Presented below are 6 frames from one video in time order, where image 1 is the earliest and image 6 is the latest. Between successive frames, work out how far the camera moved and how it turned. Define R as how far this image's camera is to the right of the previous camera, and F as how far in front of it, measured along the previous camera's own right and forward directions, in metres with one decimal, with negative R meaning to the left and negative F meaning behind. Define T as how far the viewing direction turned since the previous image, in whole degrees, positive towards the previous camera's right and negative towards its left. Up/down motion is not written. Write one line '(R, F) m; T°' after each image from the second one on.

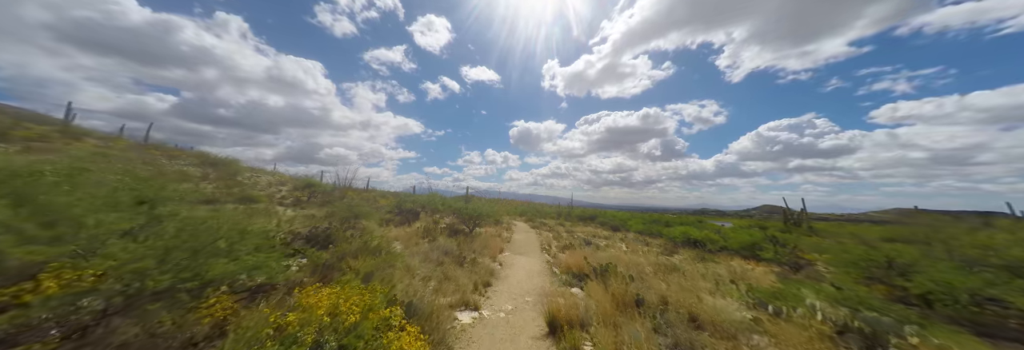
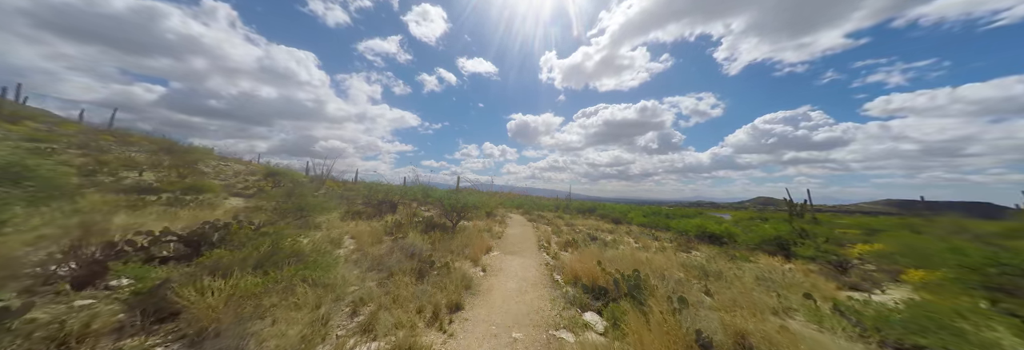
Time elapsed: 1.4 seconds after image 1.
(+0.3, +2.4) m; +1°
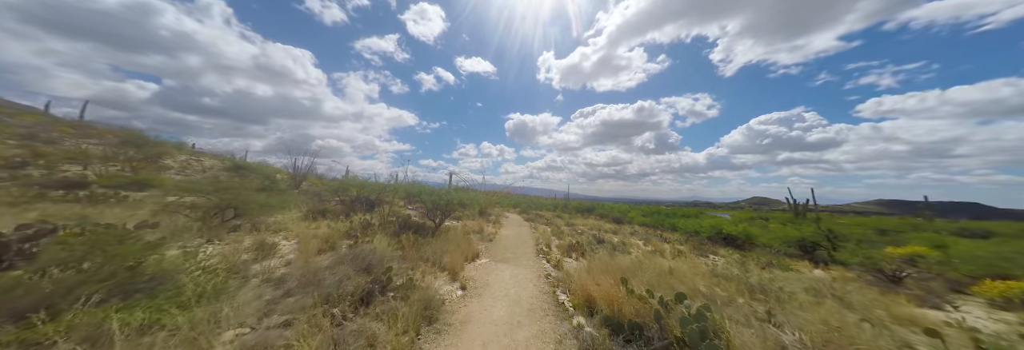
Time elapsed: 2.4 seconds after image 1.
(+0.2, +1.7) m; +1°
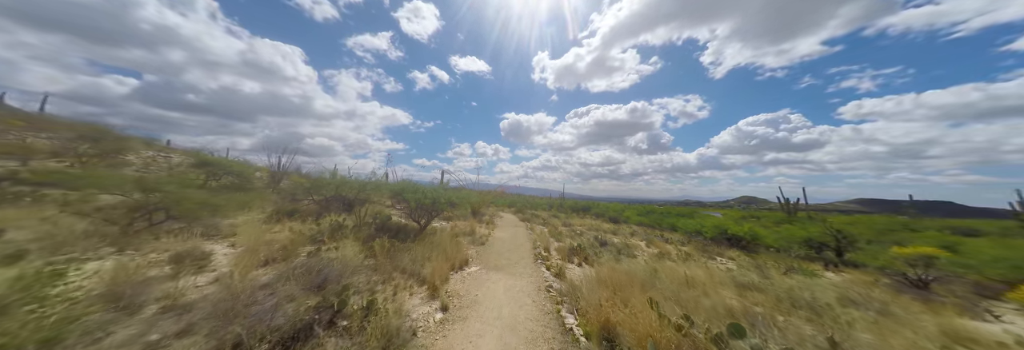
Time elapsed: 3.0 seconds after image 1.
(0.0, +1.0) m; +1°
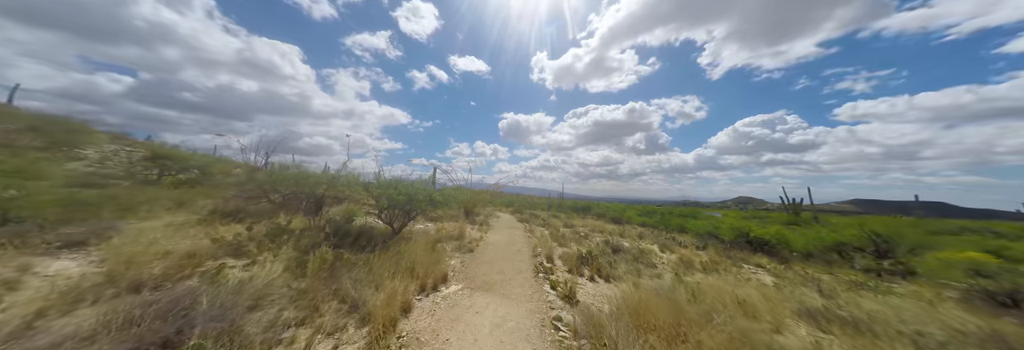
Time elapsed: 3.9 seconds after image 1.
(+0.1, +1.6) m; 0°
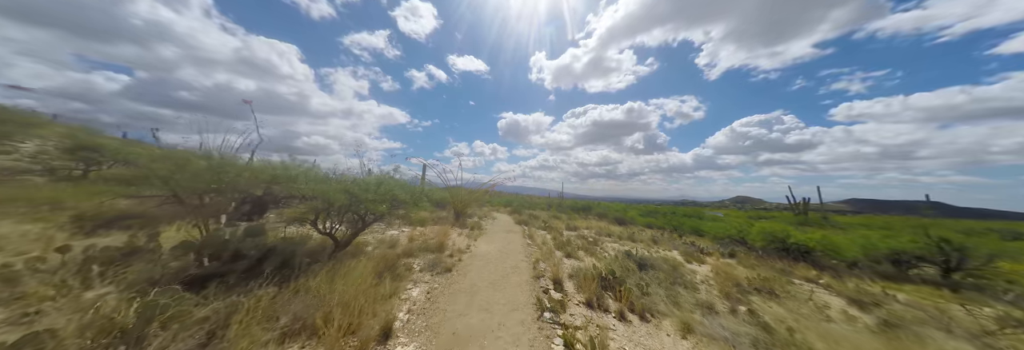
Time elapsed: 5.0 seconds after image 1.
(+0.1, +2.0) m; 0°
